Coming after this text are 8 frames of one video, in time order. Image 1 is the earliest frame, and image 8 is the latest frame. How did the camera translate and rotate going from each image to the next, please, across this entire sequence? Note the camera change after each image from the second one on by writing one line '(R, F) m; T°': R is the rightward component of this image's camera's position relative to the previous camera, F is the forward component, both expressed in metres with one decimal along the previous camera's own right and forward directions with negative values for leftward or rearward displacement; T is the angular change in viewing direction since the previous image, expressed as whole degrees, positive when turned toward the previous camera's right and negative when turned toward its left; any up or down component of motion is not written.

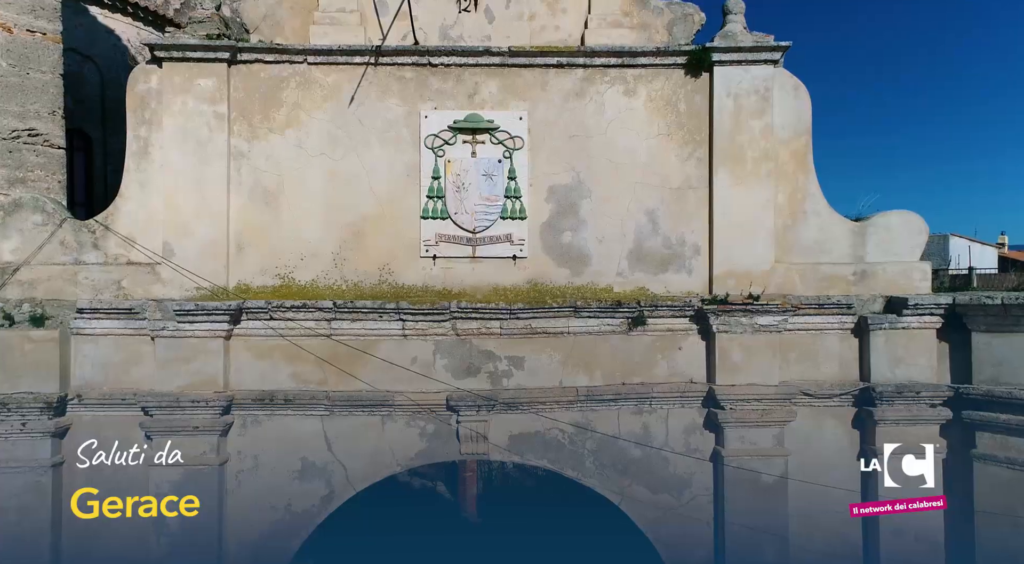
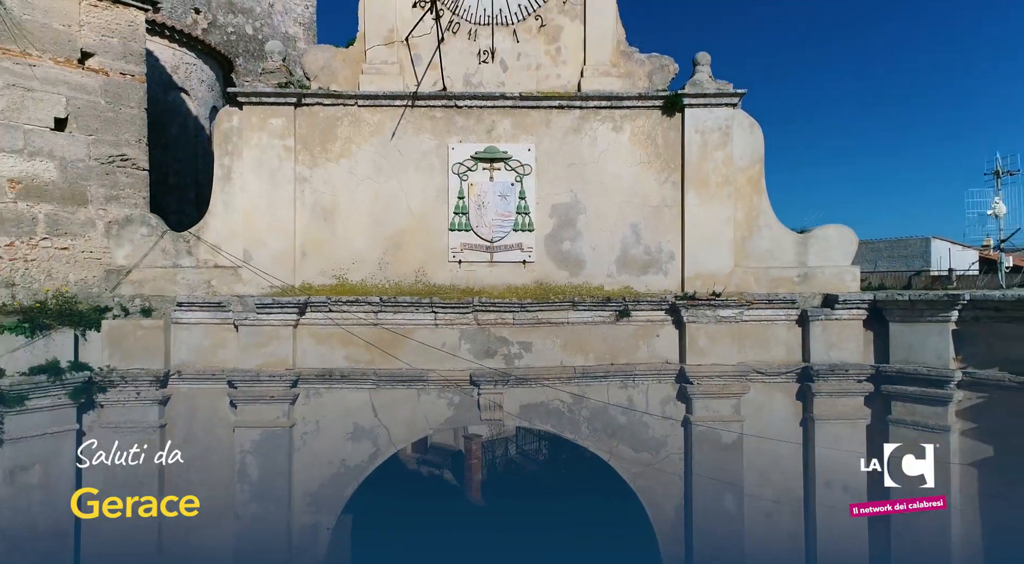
(-0.1, -1.3) m; 0°
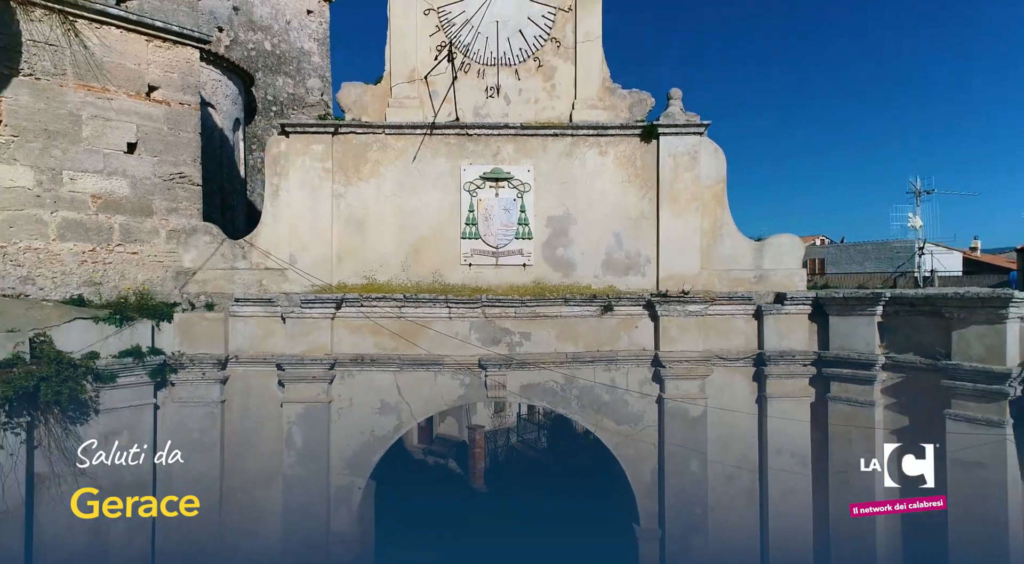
(0.0, -1.2) m; 0°
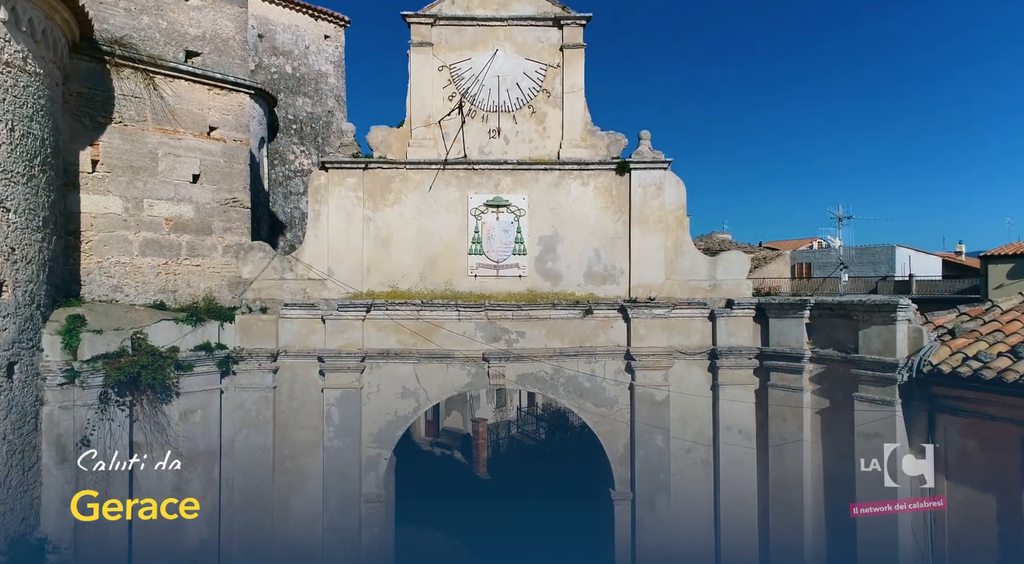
(+0.1, -1.7) m; 0°
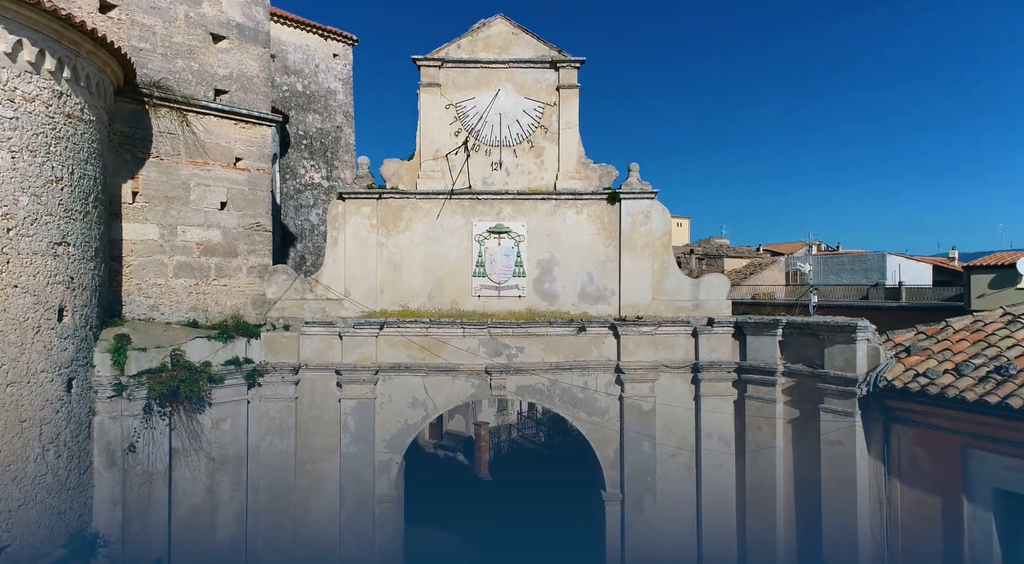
(0.0, -0.9) m; 0°
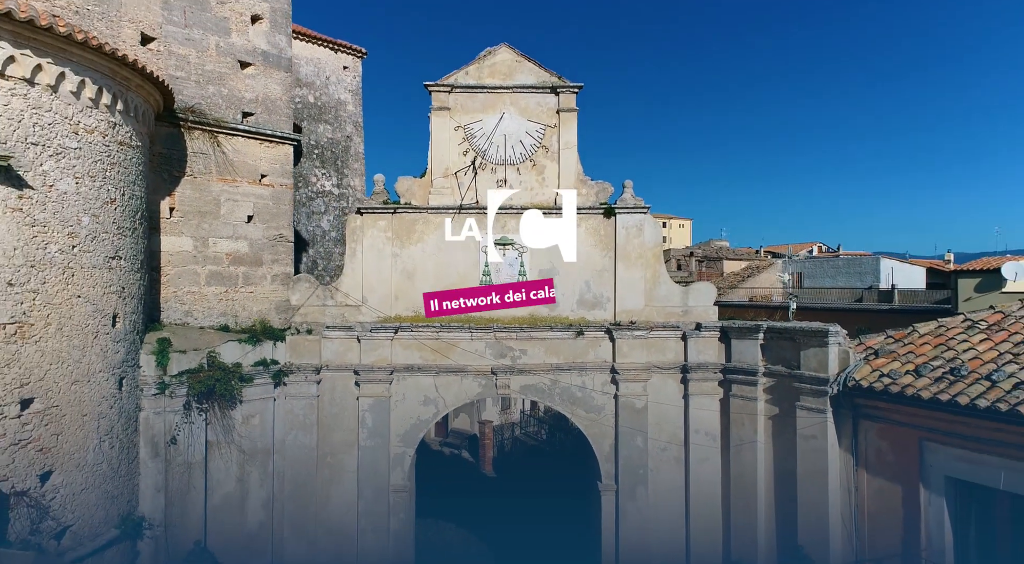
(0.0, -0.9) m; 0°
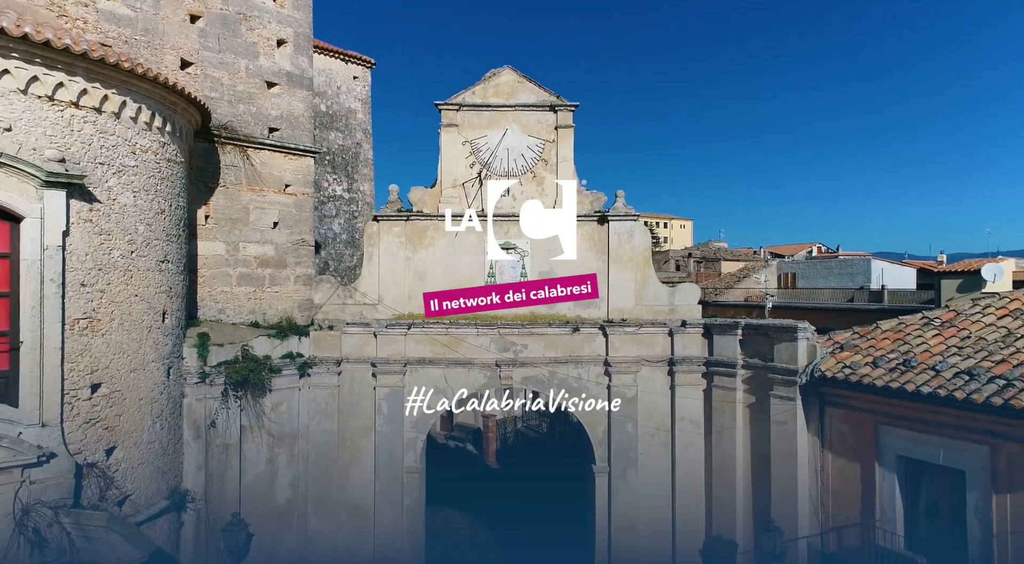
(0.0, -1.1) m; 0°
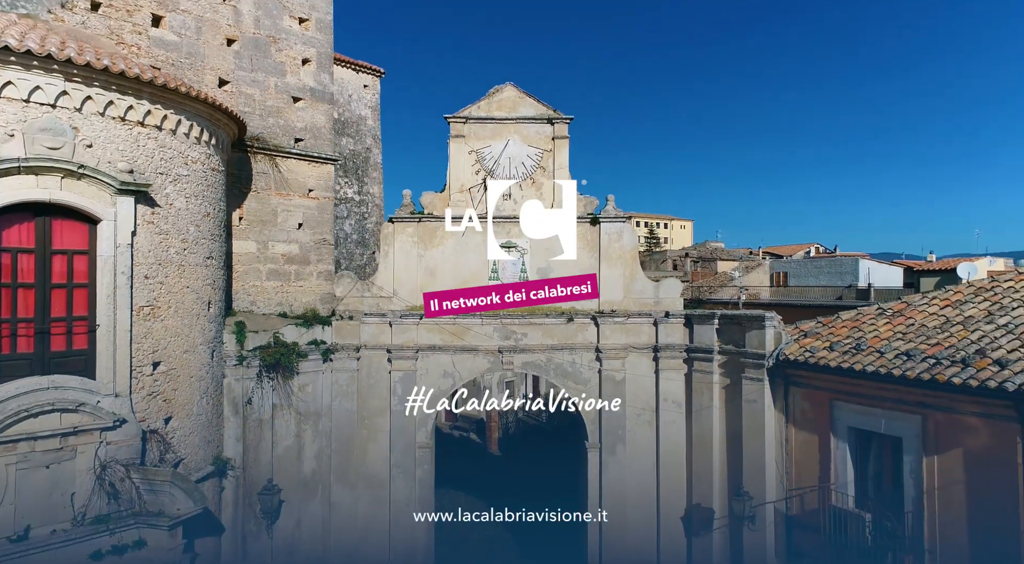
(0.0, -1.4) m; 0°
